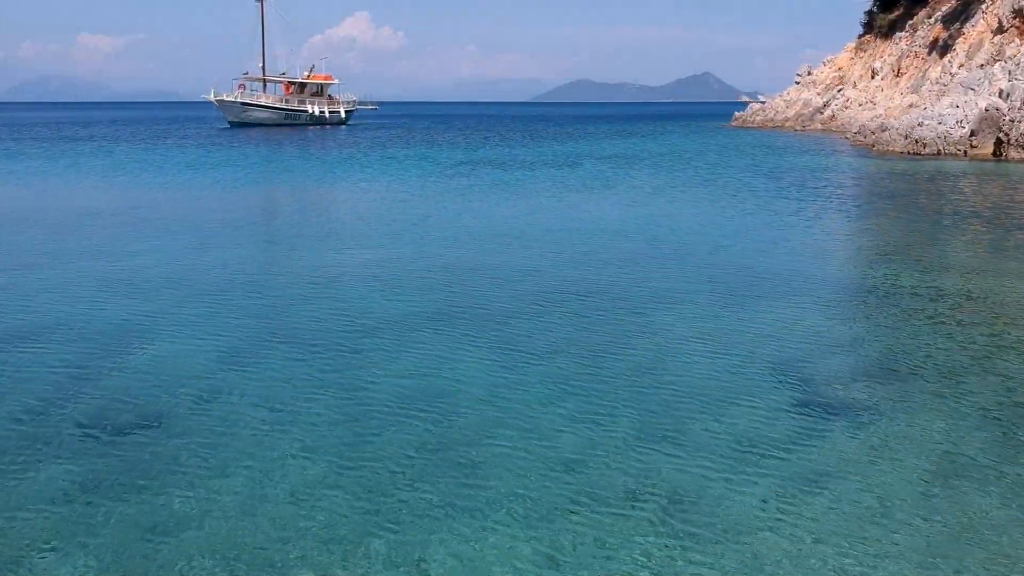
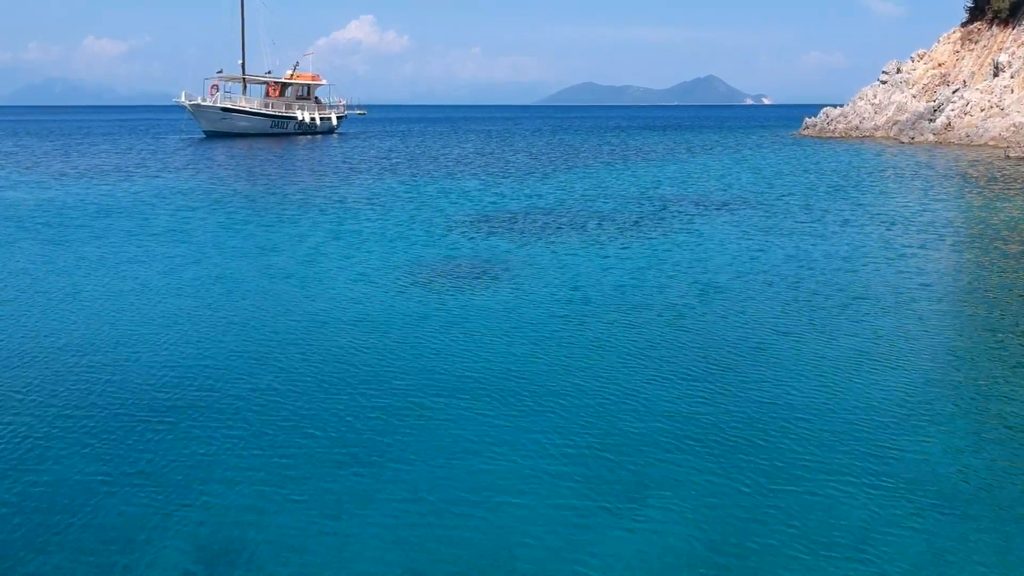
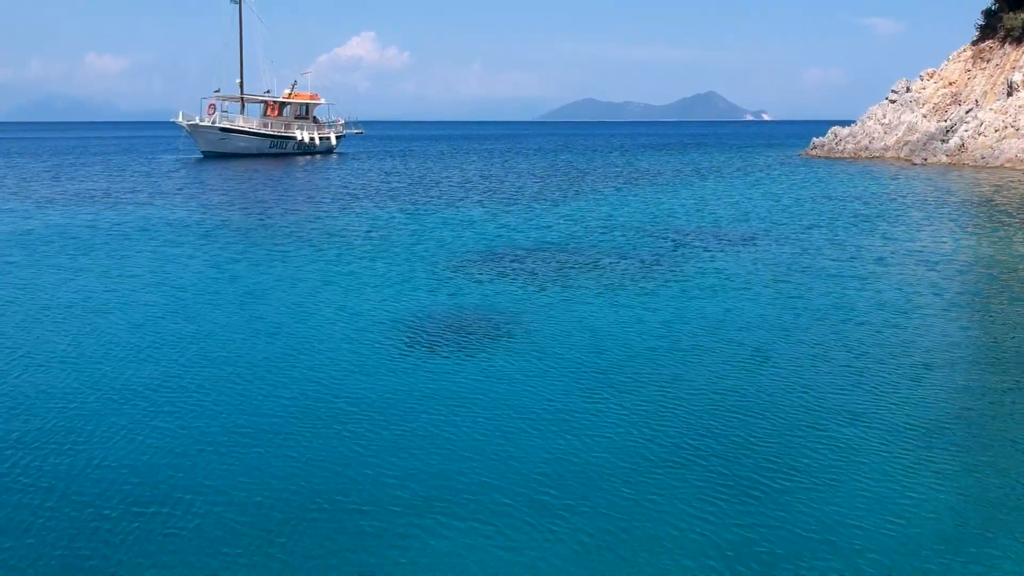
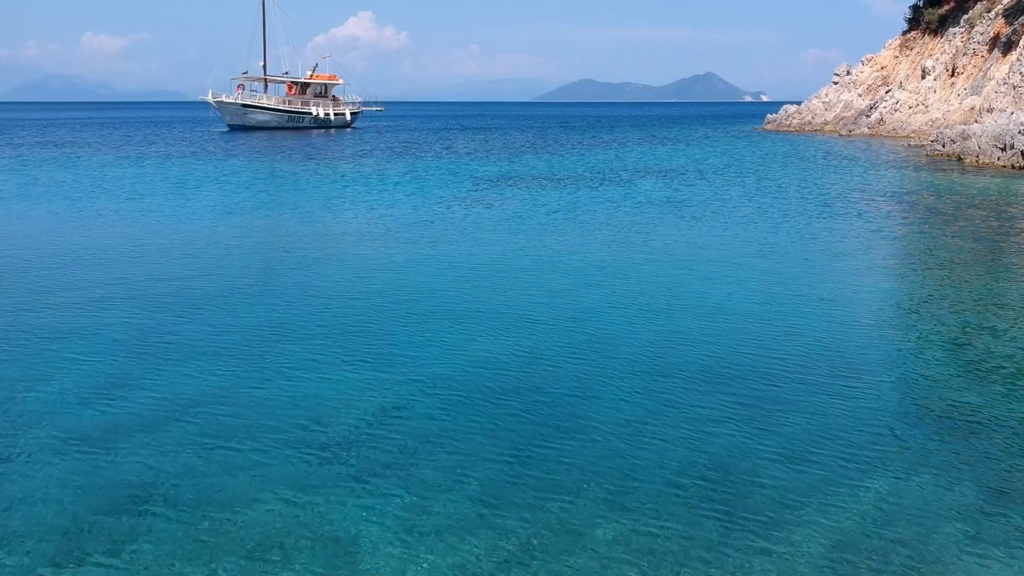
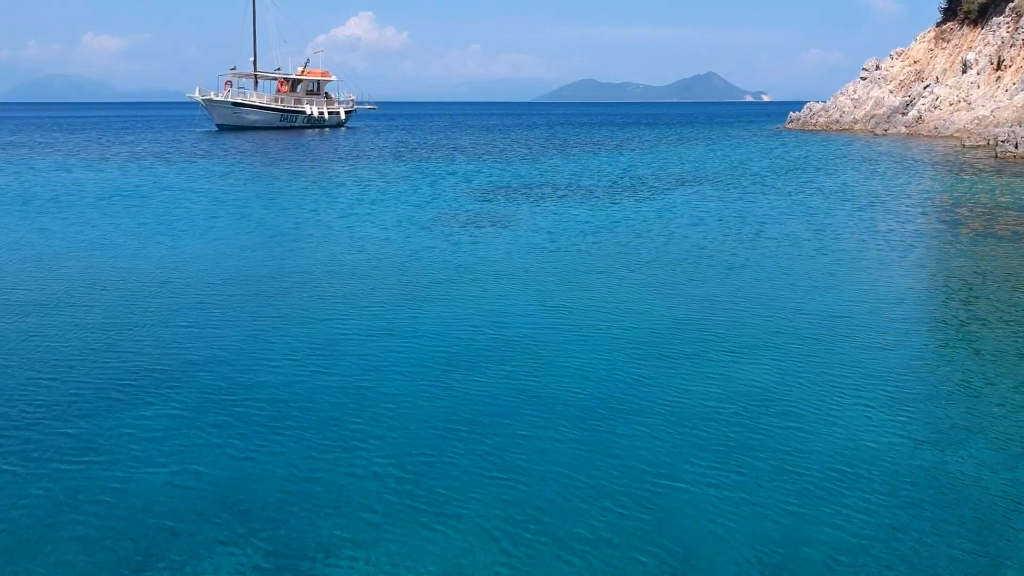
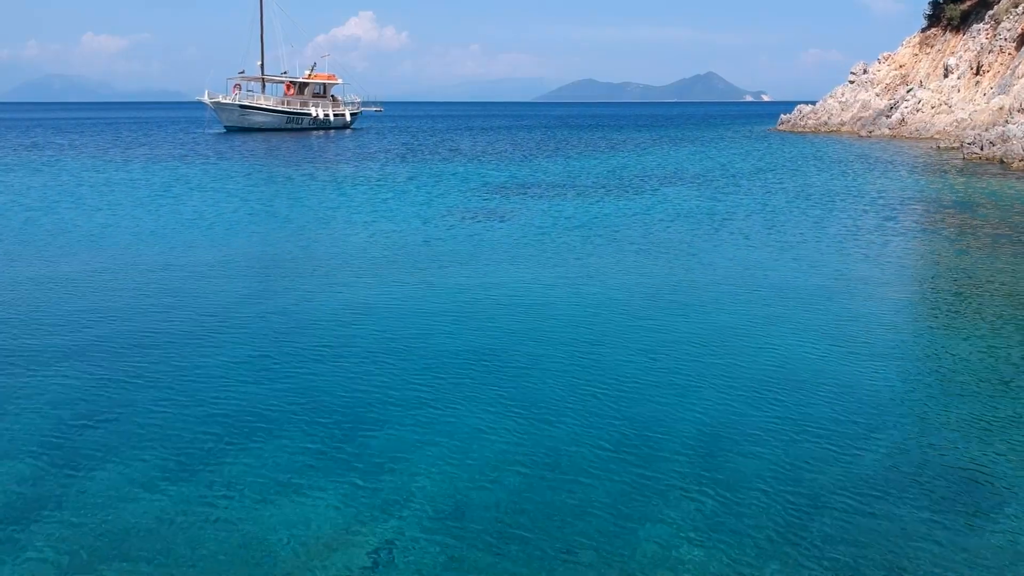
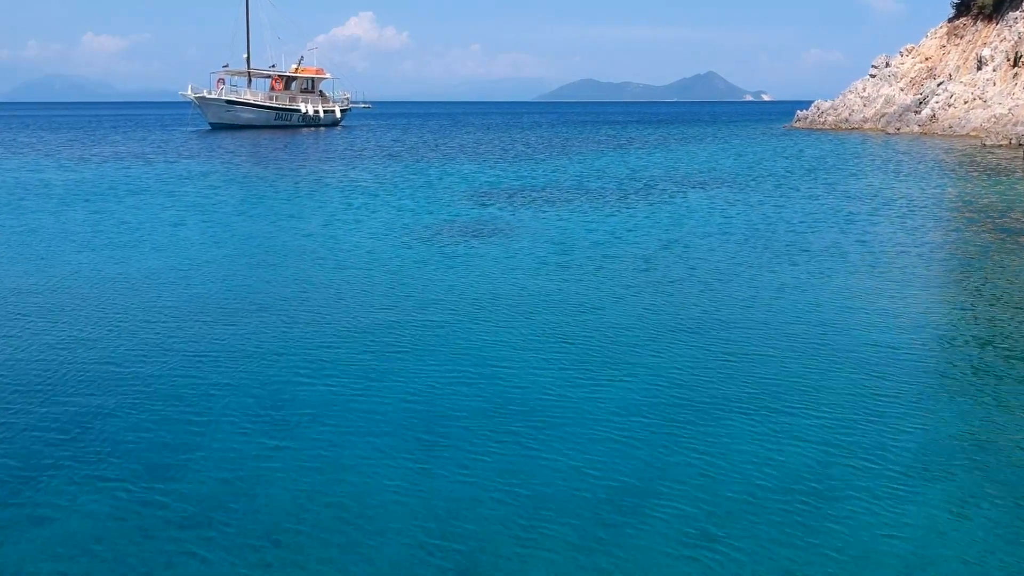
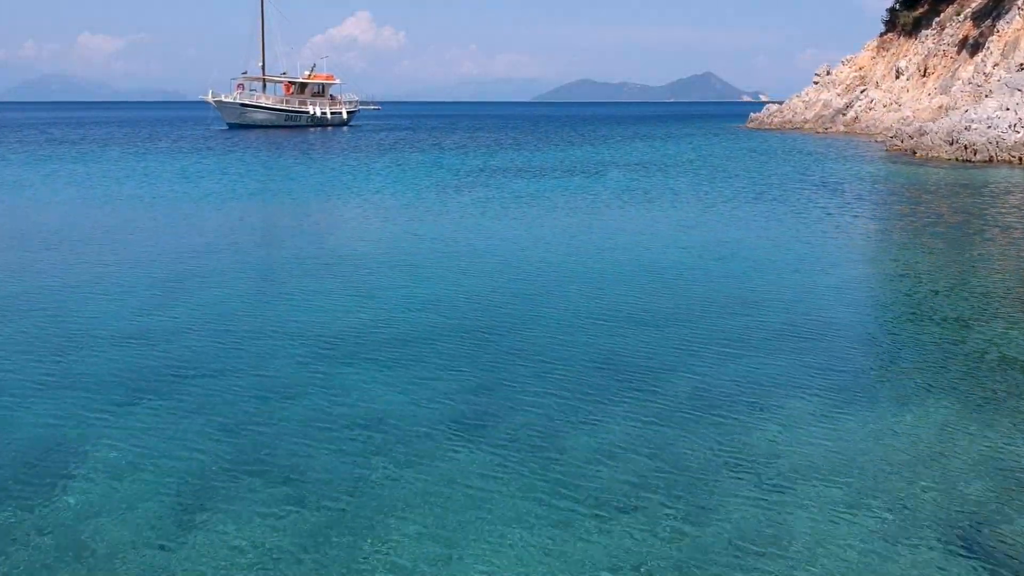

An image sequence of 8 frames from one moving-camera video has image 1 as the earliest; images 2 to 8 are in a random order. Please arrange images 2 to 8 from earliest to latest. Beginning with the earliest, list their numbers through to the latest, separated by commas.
8, 4, 6, 5, 7, 2, 3
